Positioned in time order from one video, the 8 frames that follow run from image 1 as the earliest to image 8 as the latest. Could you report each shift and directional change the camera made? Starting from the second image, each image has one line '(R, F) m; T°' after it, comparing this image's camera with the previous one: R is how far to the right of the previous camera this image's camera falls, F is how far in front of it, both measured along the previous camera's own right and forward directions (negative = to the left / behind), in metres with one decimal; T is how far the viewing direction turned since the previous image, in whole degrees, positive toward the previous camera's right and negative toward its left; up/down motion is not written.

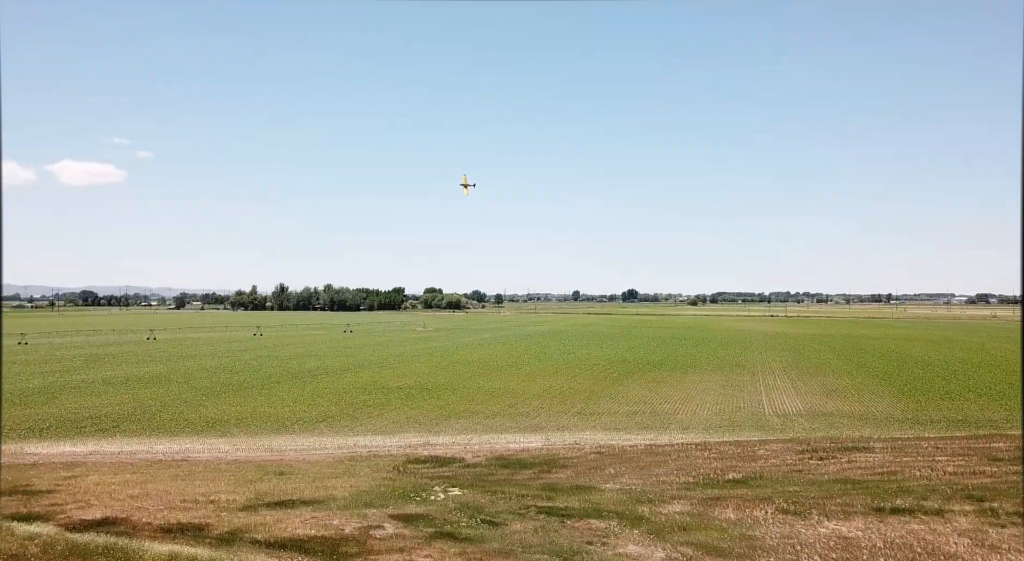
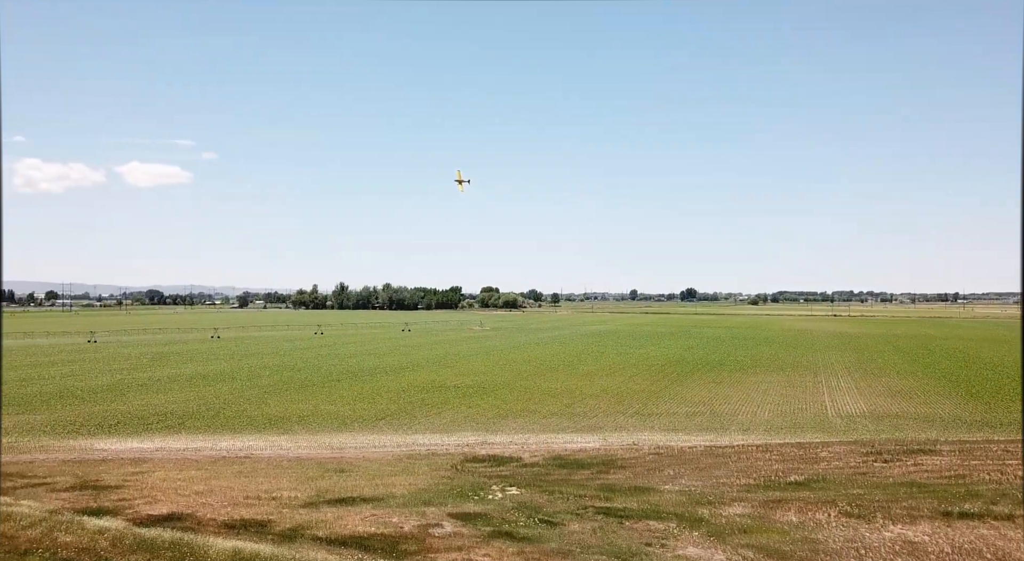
(-0.1, +0.4) m; -4°
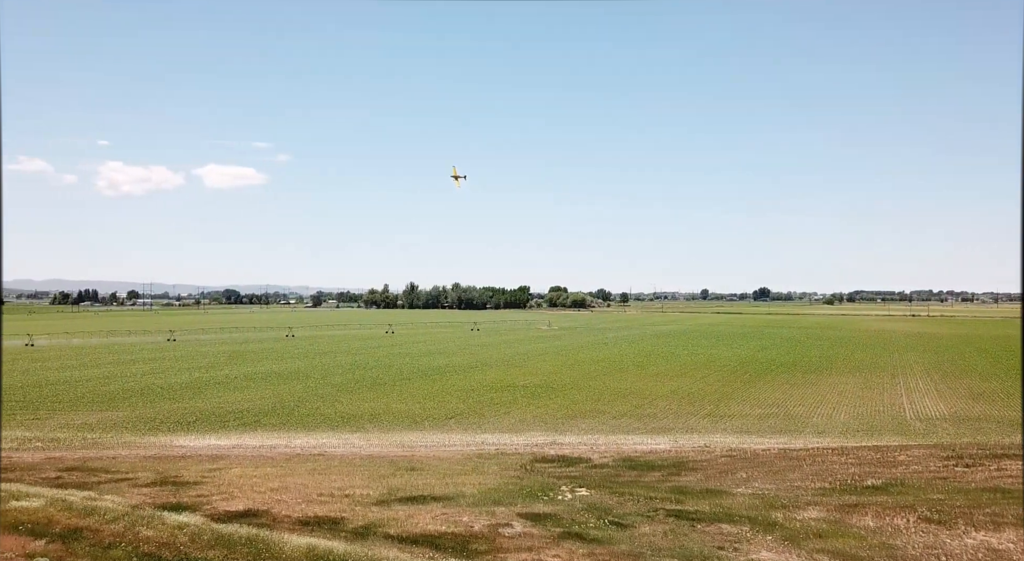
(-0.2, +0.4) m; -5°
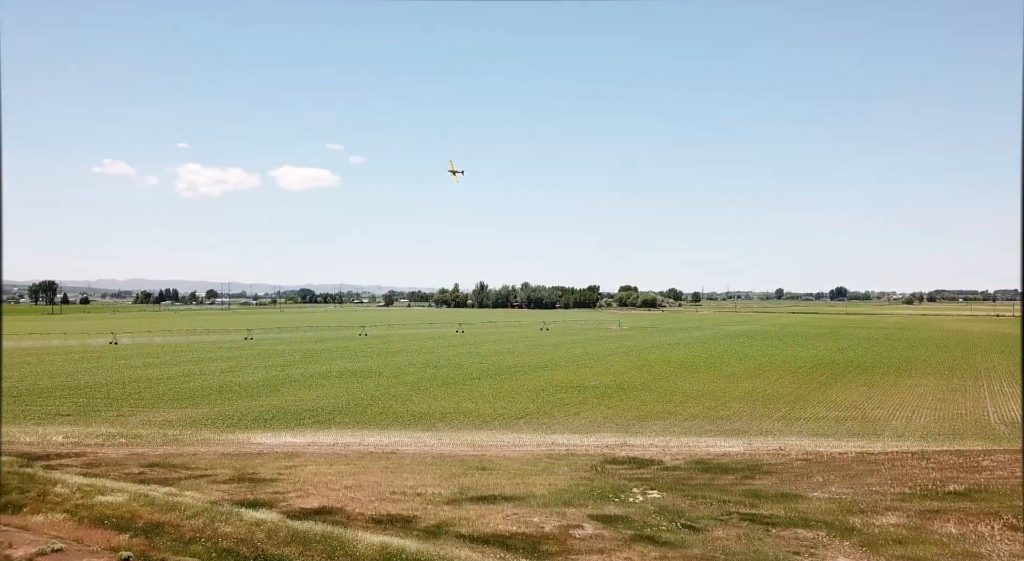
(-0.2, +0.4) m; -5°
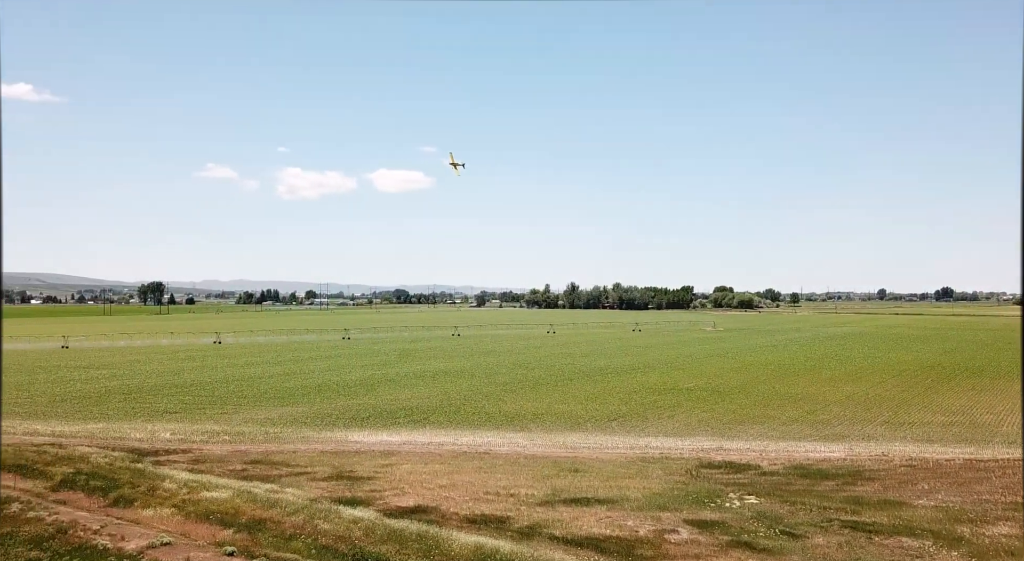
(-0.2, +0.4) m; -6°
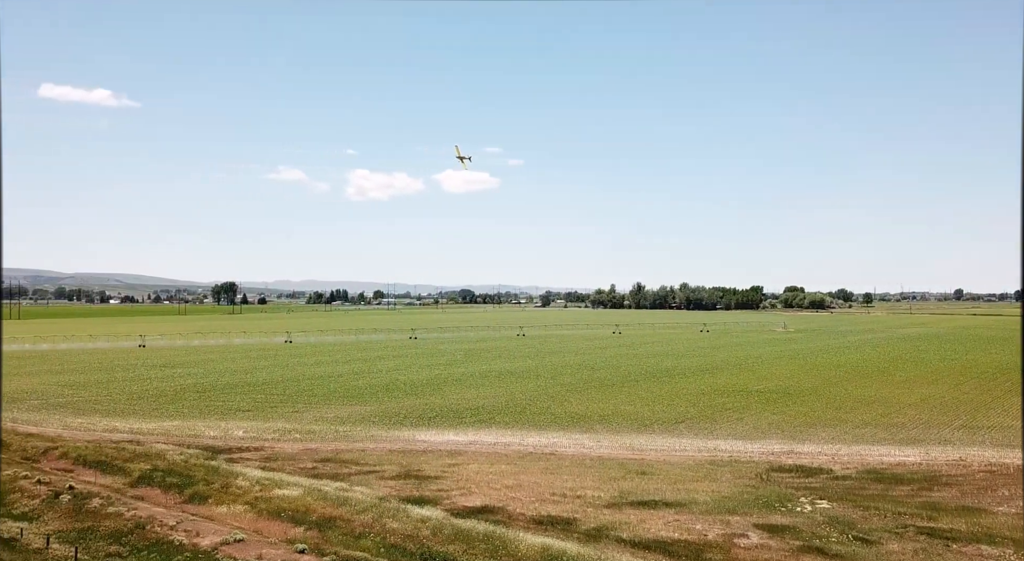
(-0.1, +0.2) m; -4°
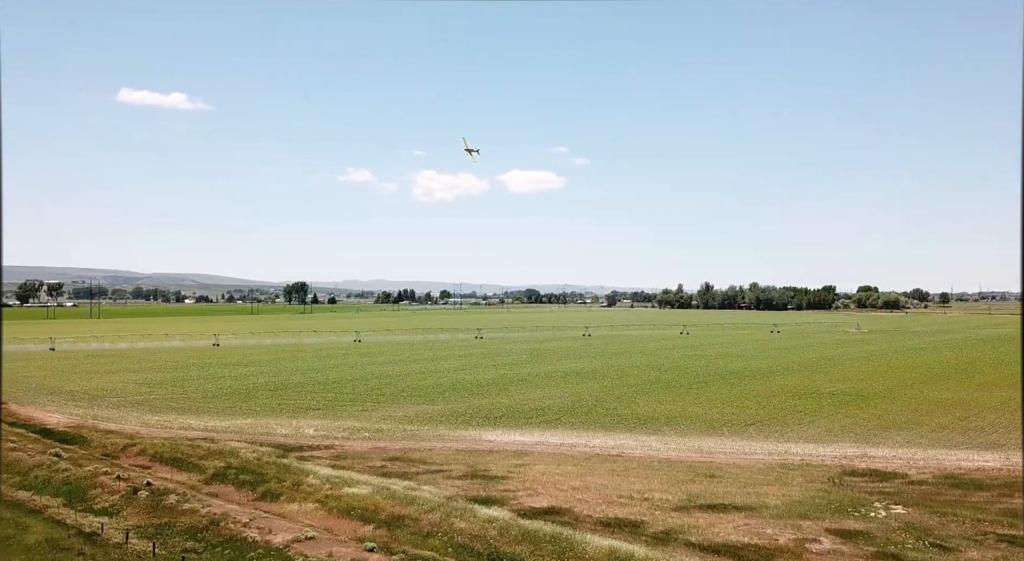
(-0.1, +0.2) m; -4°
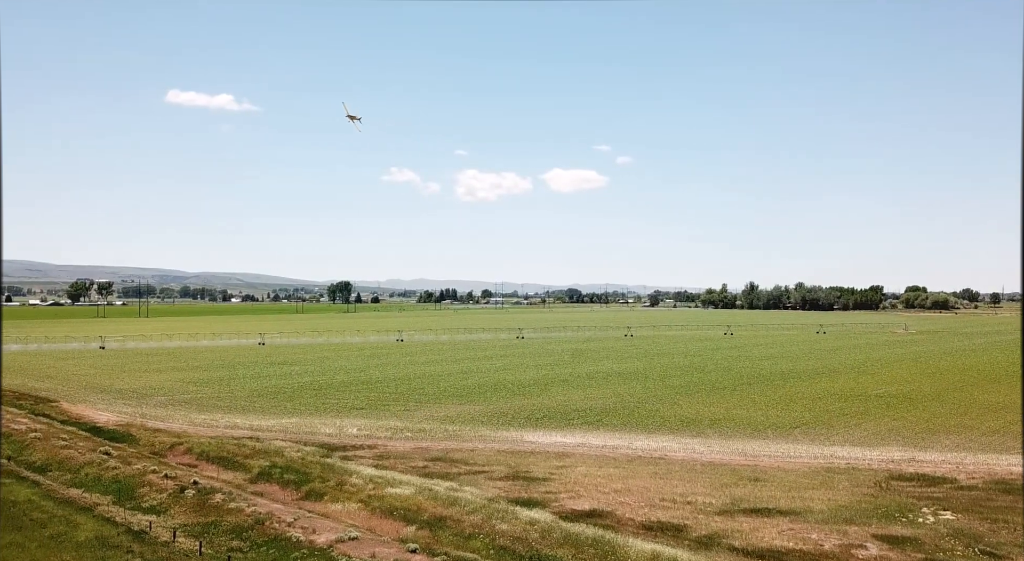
(-0.1, +0.2) m; -3°
